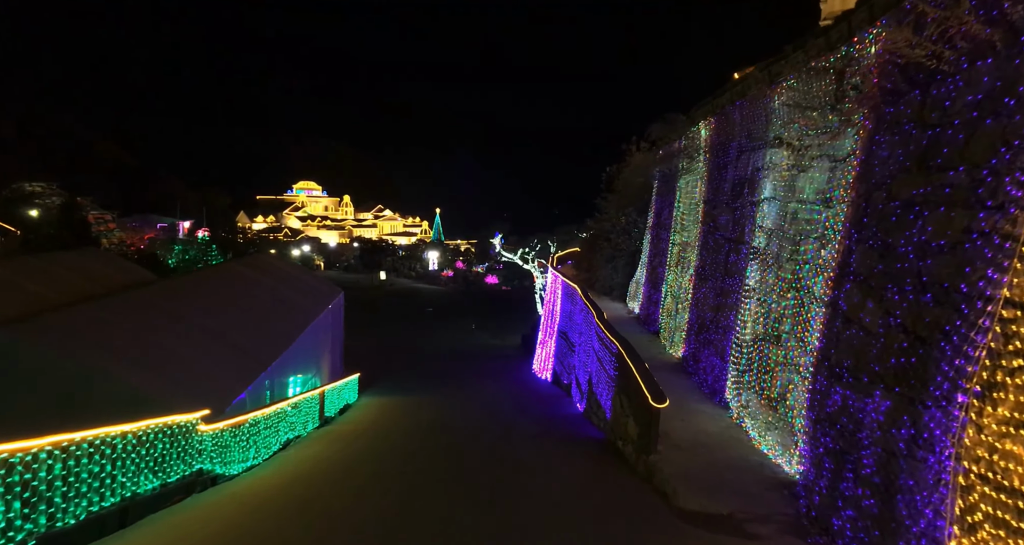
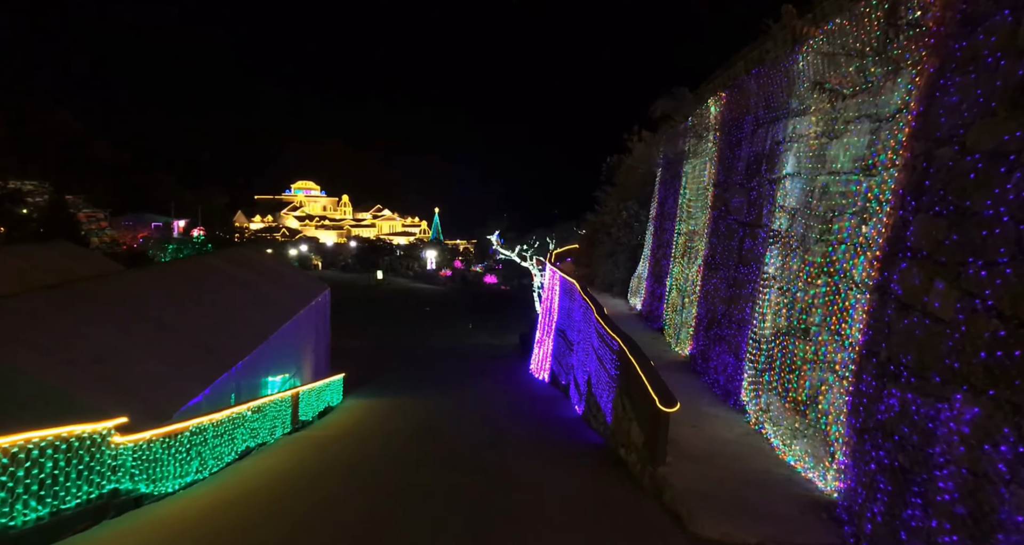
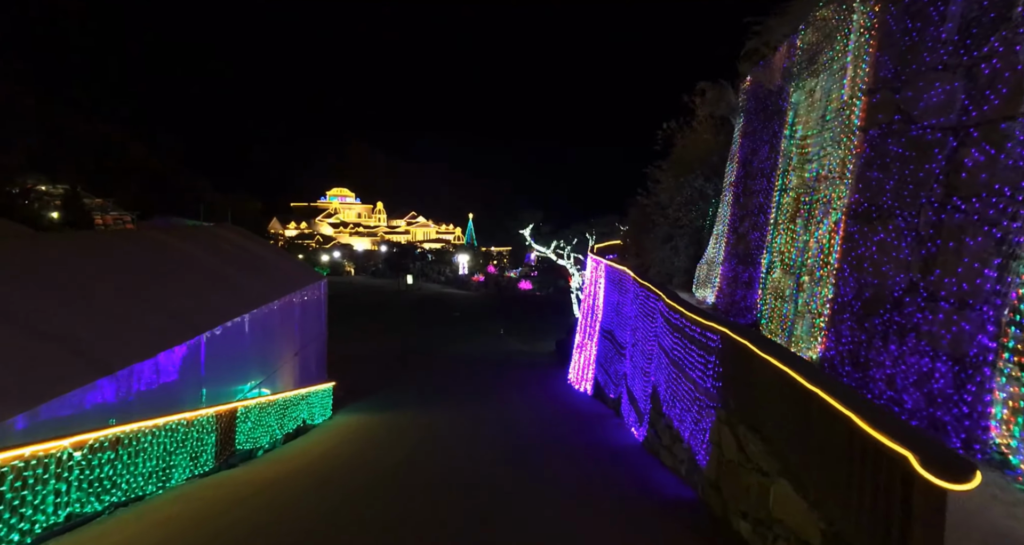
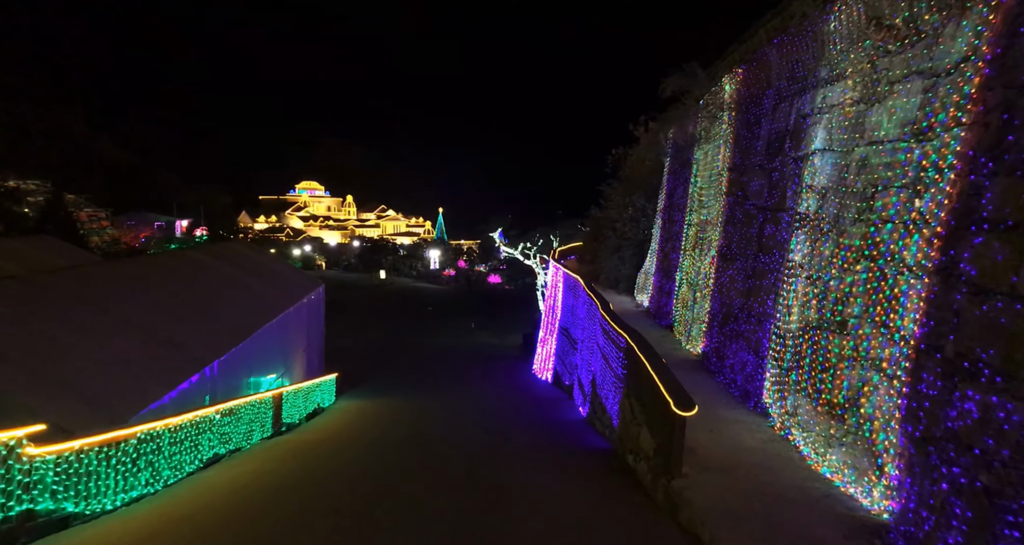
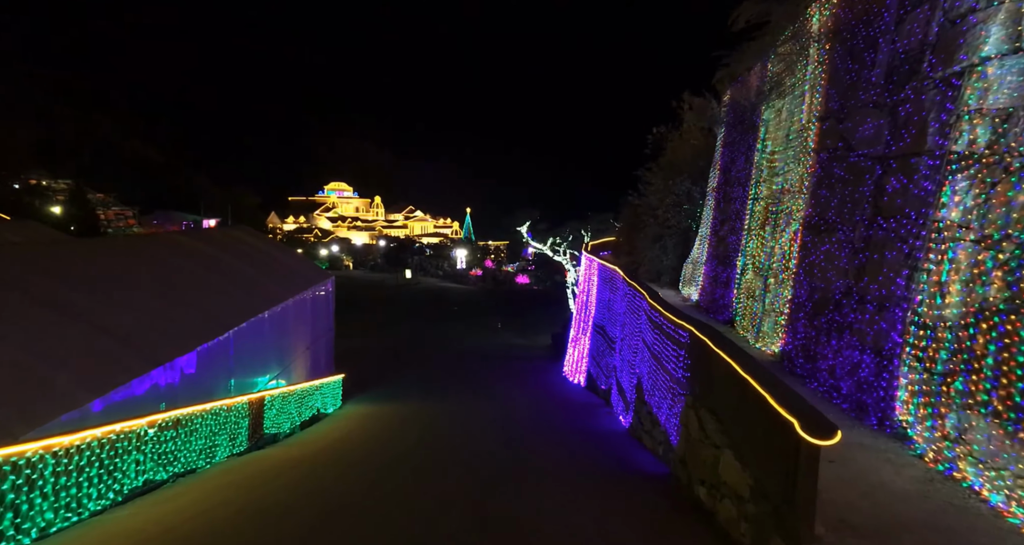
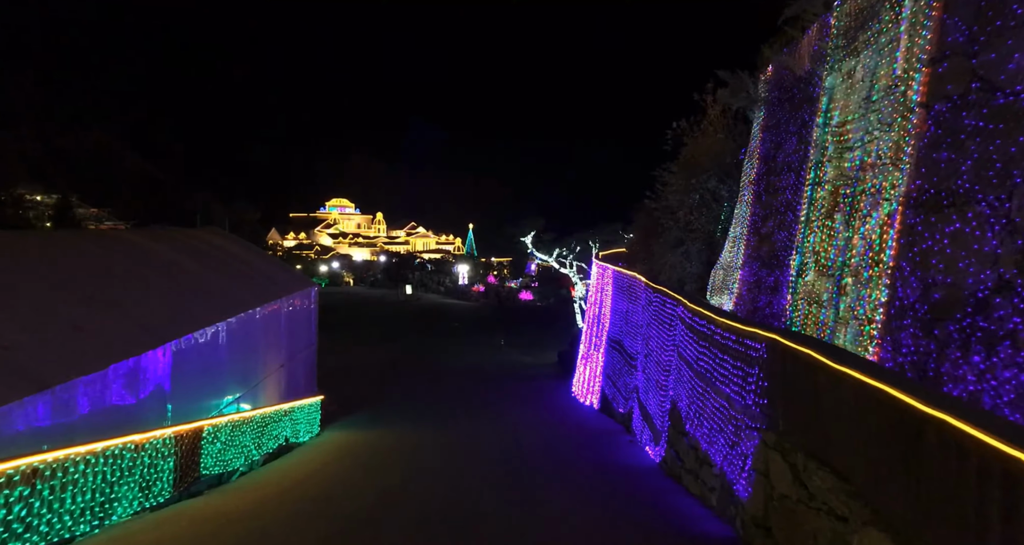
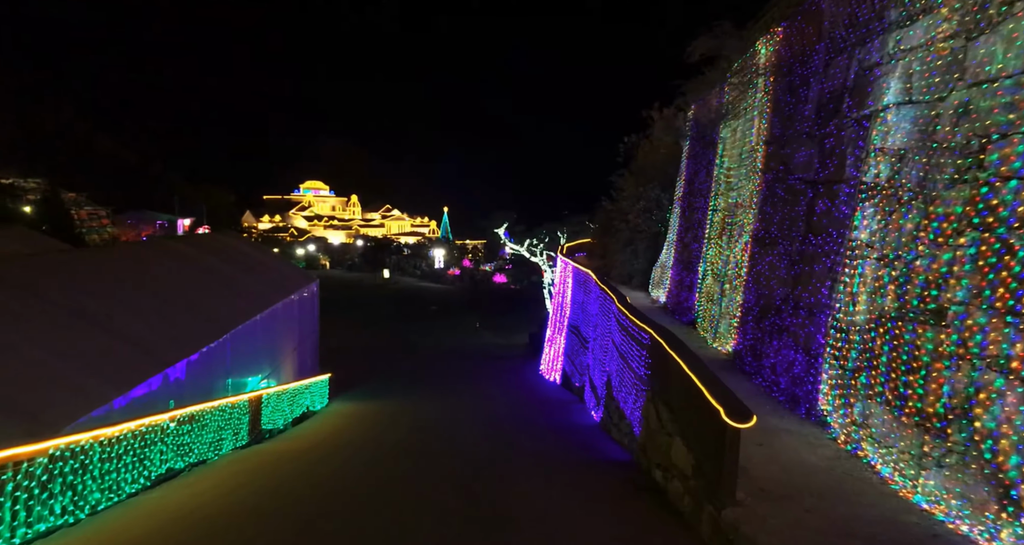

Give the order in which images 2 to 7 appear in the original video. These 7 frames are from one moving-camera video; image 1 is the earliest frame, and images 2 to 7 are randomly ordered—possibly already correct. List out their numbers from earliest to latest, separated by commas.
2, 4, 7, 5, 3, 6
